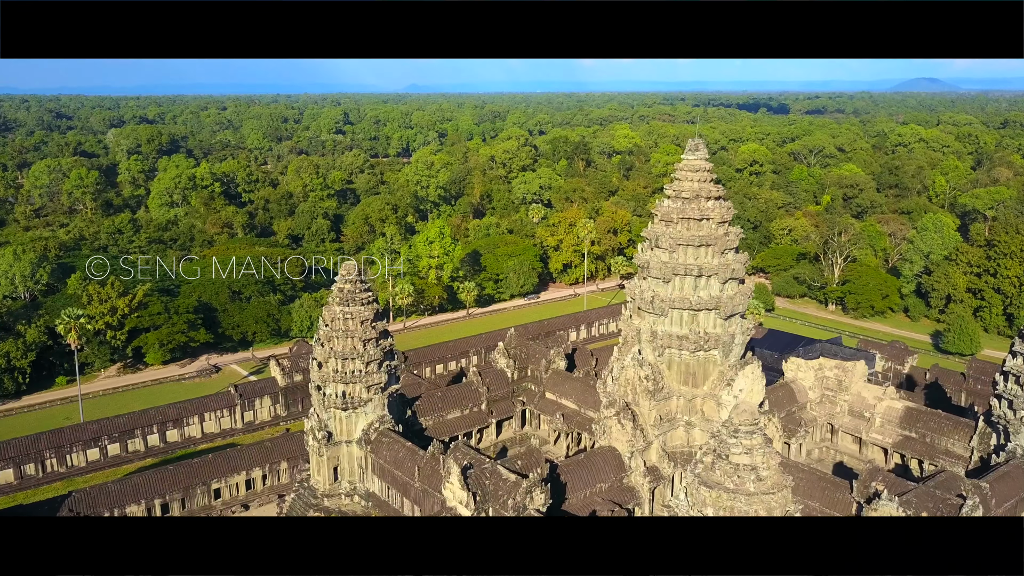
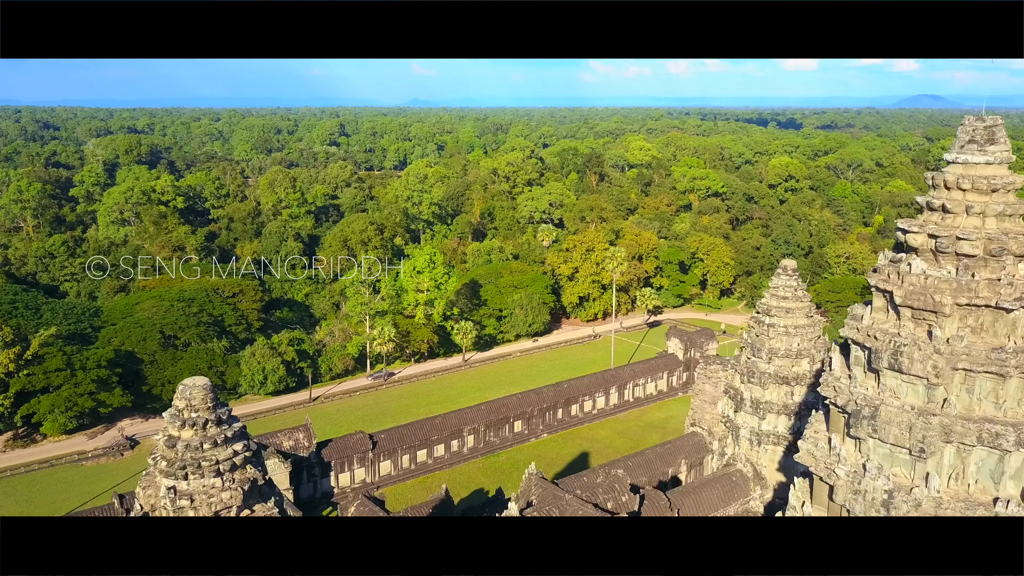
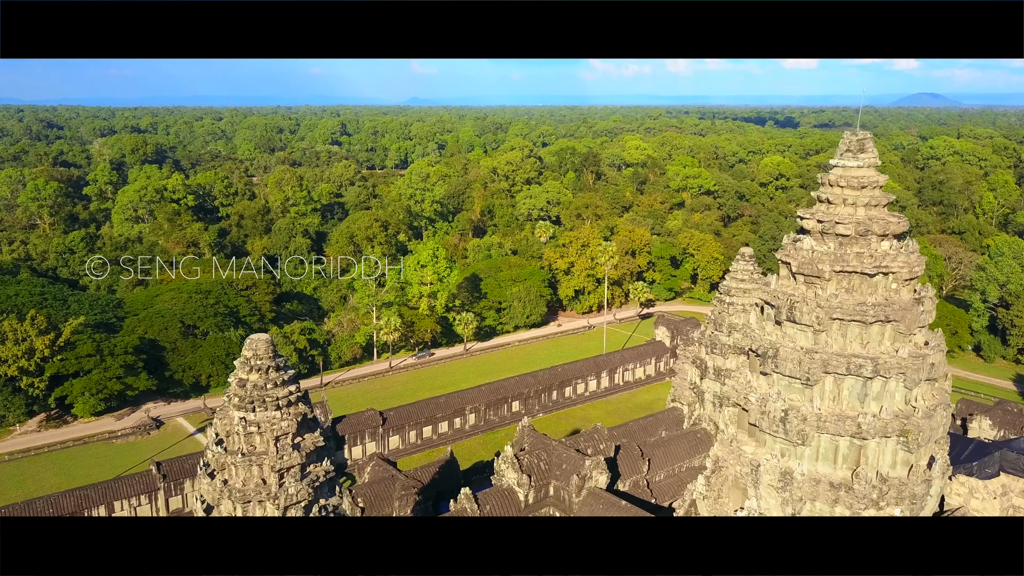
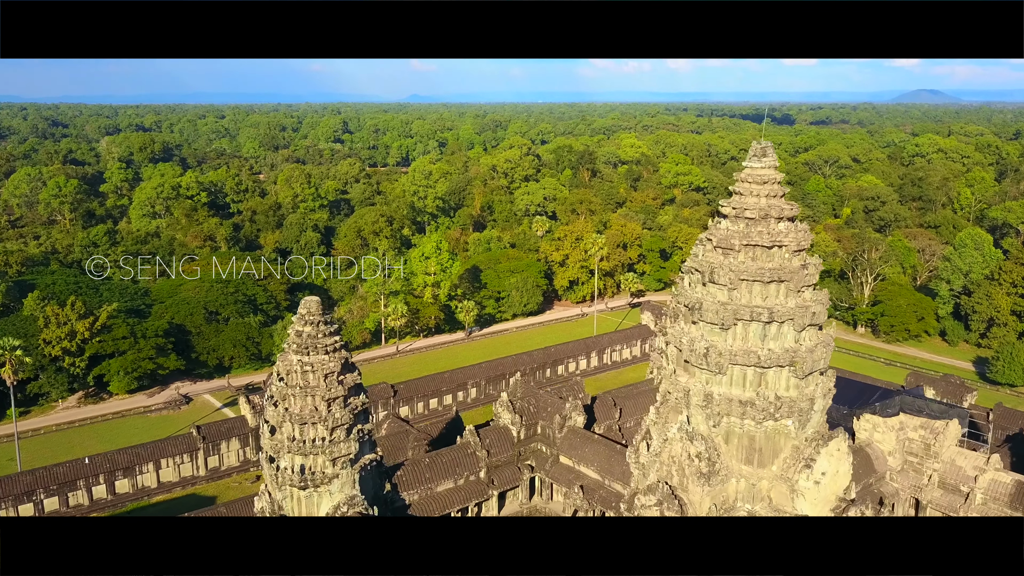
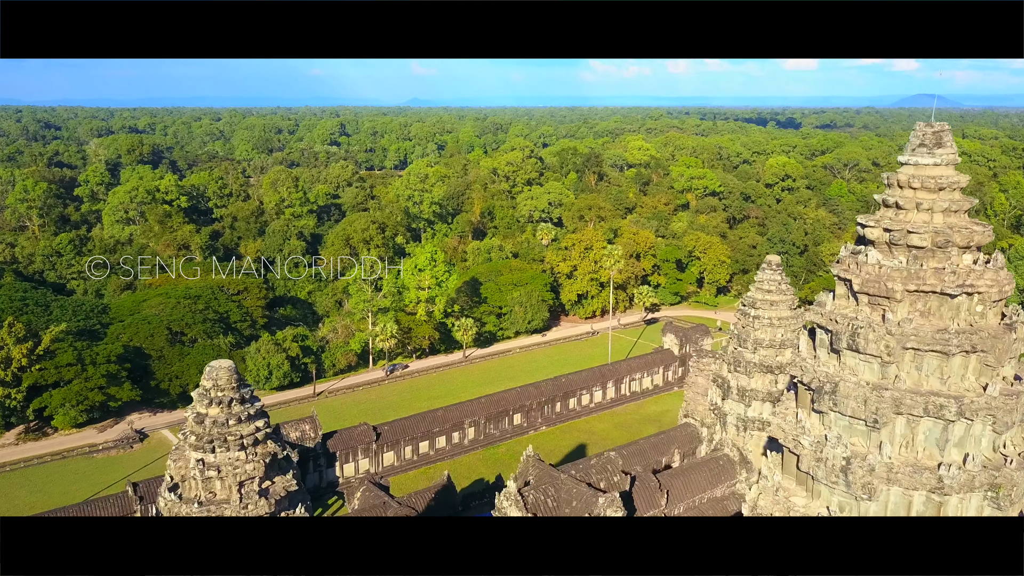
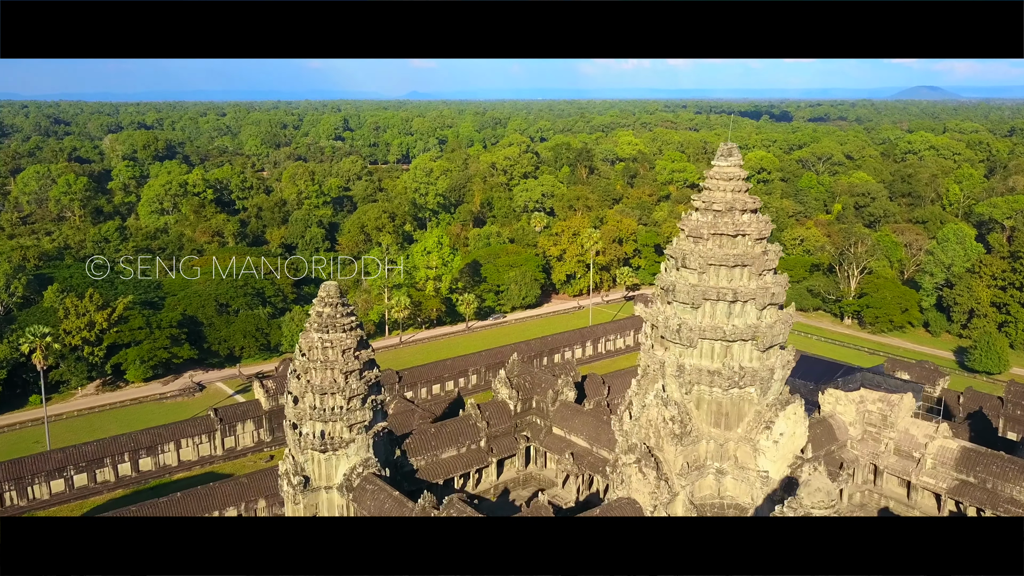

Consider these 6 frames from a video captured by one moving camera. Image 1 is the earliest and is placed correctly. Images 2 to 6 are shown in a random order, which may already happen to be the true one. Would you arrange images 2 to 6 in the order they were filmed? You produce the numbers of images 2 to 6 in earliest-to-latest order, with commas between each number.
6, 4, 3, 5, 2
